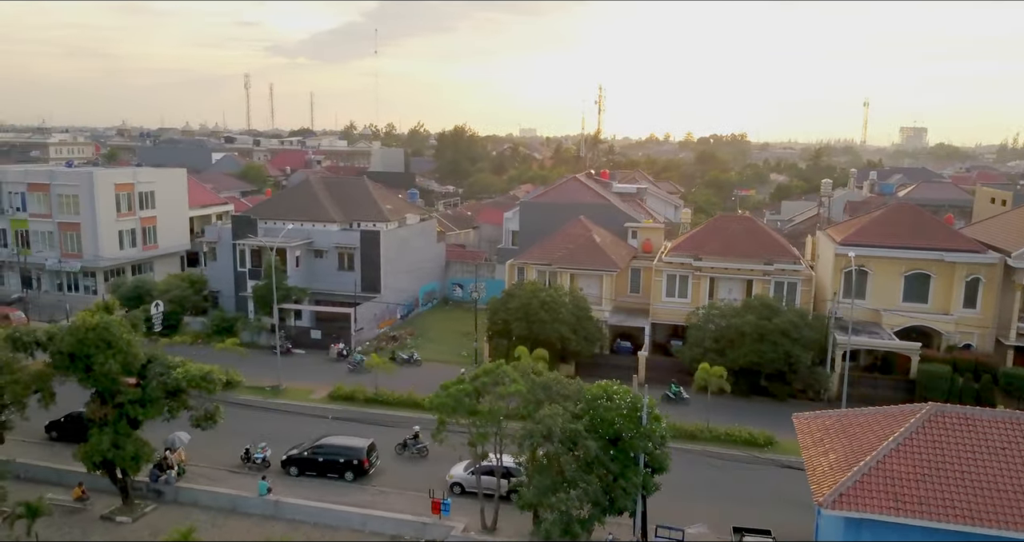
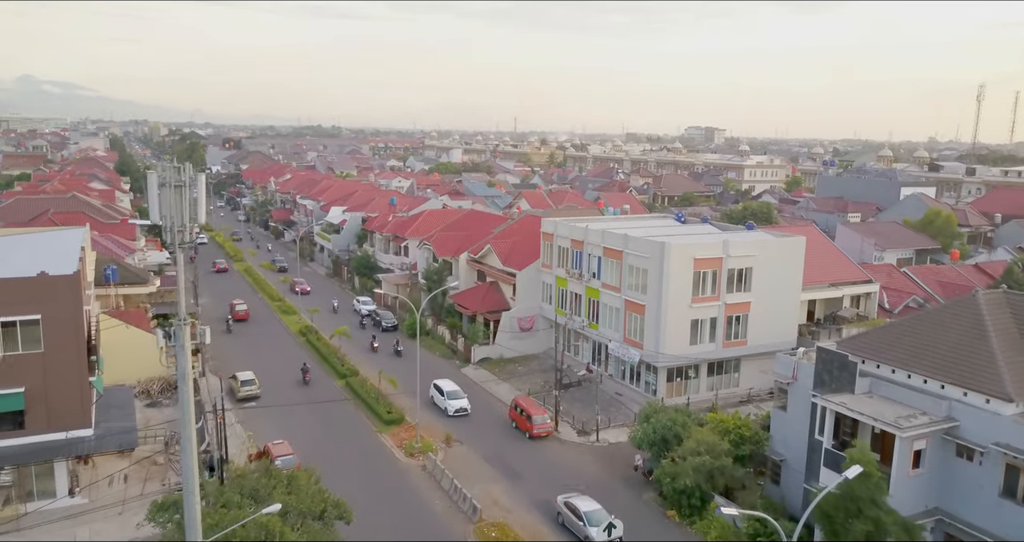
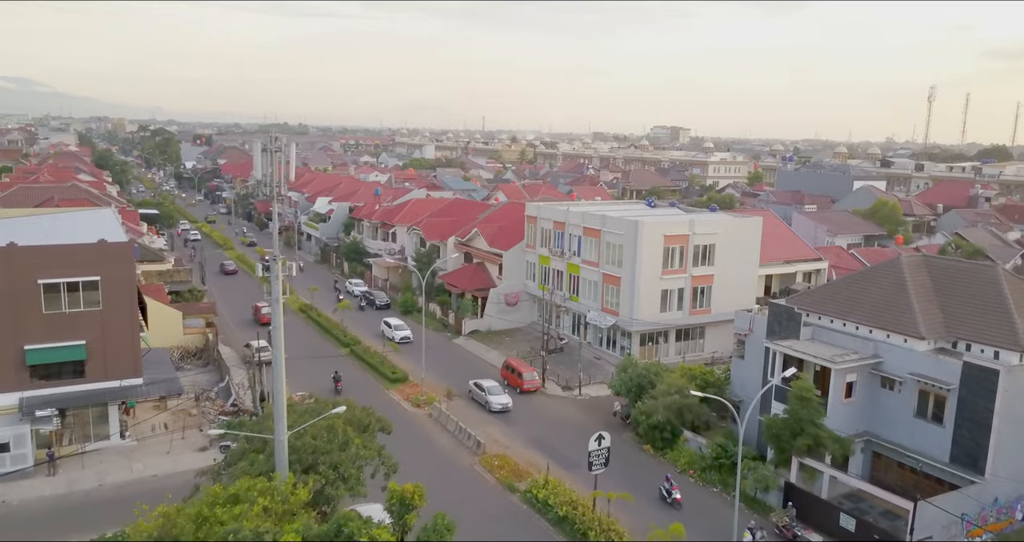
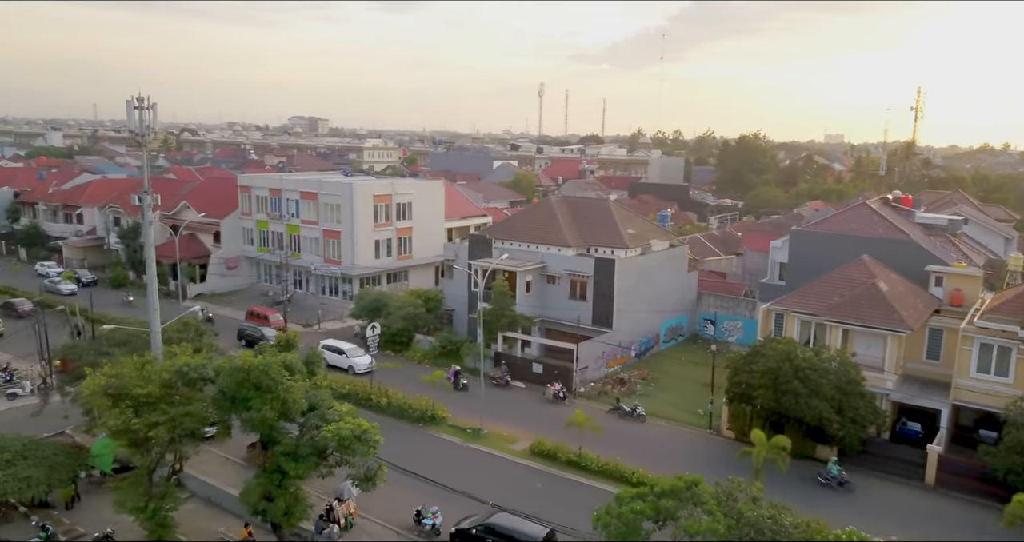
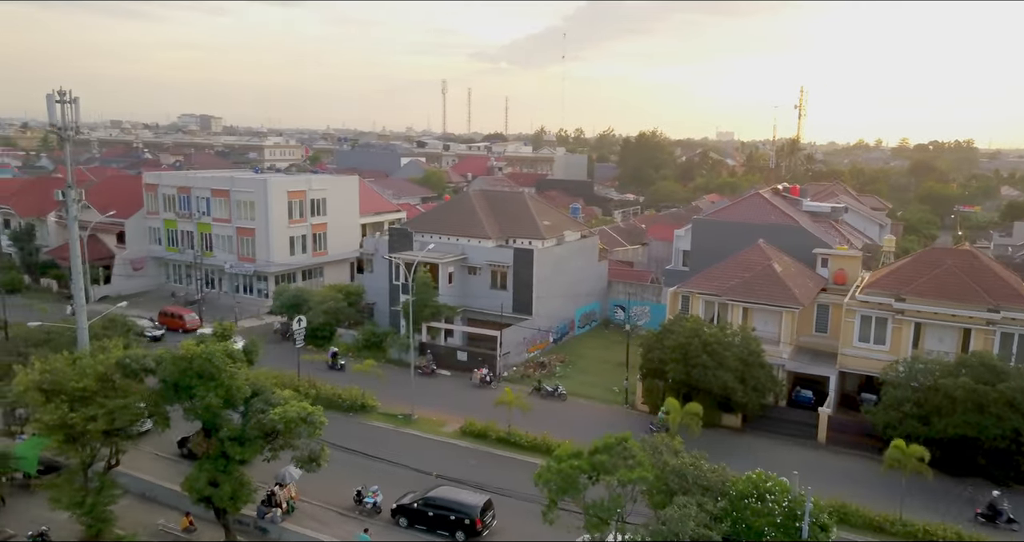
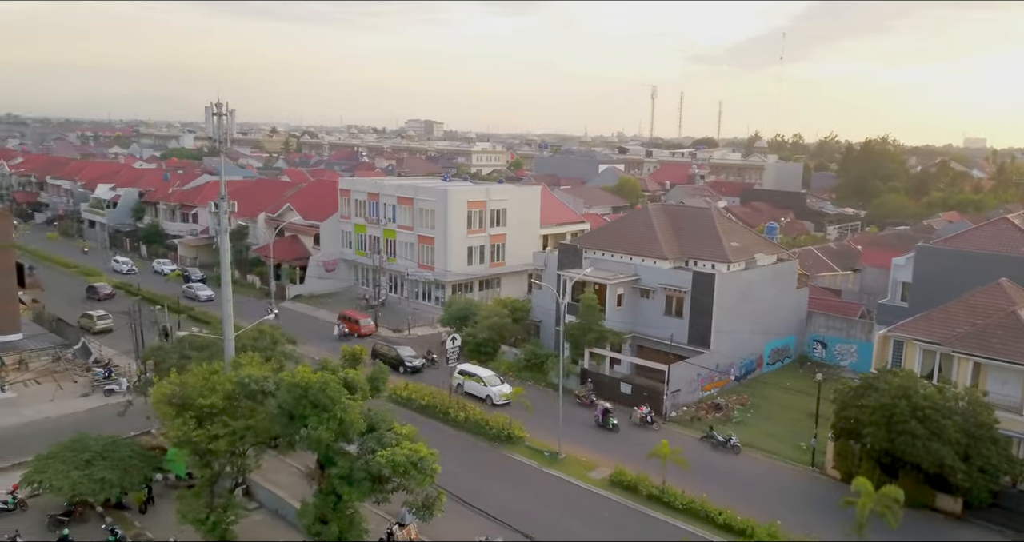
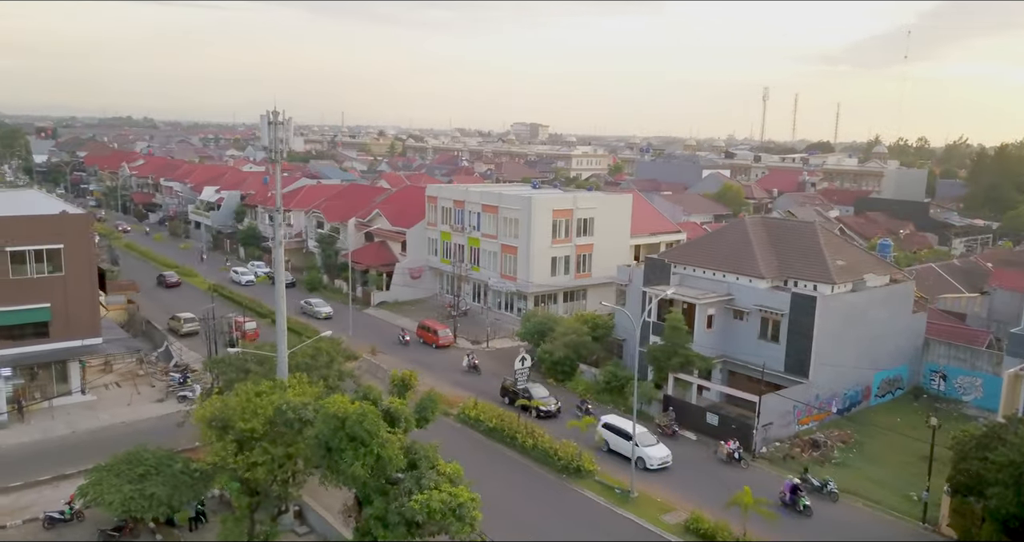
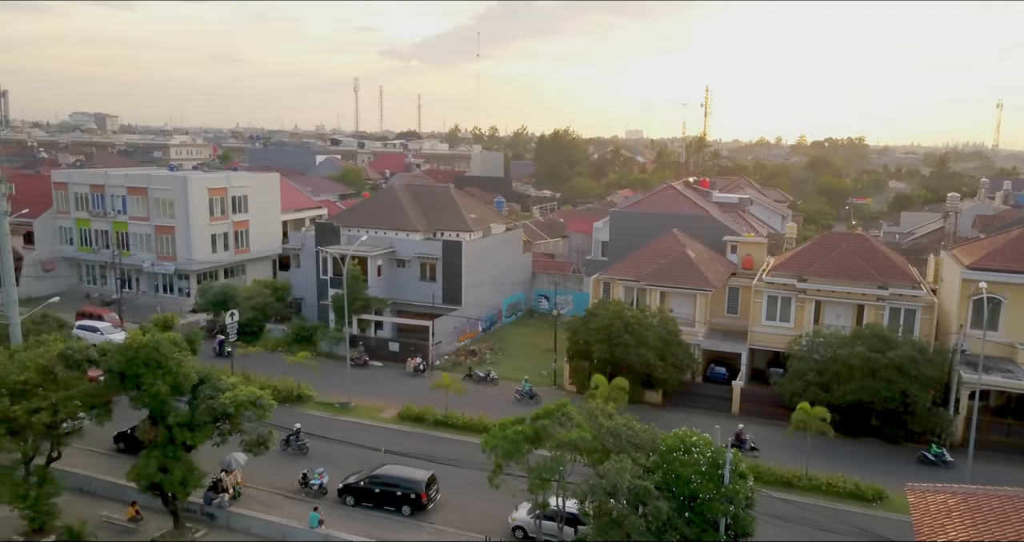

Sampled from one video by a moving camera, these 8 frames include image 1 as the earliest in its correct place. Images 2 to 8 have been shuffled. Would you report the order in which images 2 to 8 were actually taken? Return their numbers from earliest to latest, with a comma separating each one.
8, 5, 4, 6, 7, 3, 2
